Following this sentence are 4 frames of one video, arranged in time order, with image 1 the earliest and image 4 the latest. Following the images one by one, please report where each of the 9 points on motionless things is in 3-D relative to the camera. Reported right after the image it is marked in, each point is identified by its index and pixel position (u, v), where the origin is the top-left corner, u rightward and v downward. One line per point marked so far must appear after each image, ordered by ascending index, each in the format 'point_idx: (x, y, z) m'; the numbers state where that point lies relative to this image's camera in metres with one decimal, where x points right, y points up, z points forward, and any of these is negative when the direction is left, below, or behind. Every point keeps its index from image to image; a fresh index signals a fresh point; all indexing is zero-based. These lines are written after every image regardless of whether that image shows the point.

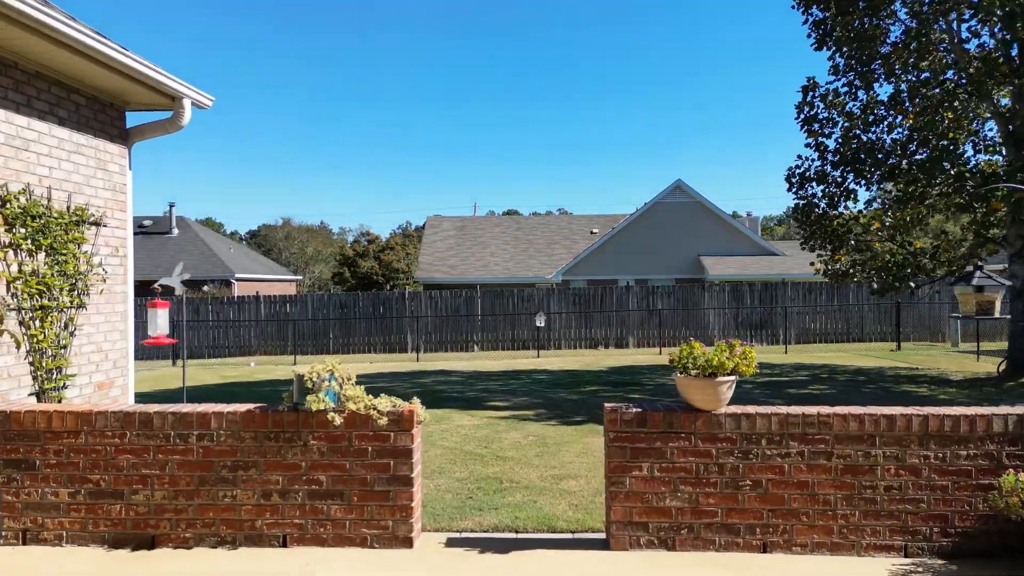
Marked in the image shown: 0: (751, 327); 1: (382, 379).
0: (+6.9, -1.1, +18.7) m
1: (-2.4, -1.7, +12.1) m
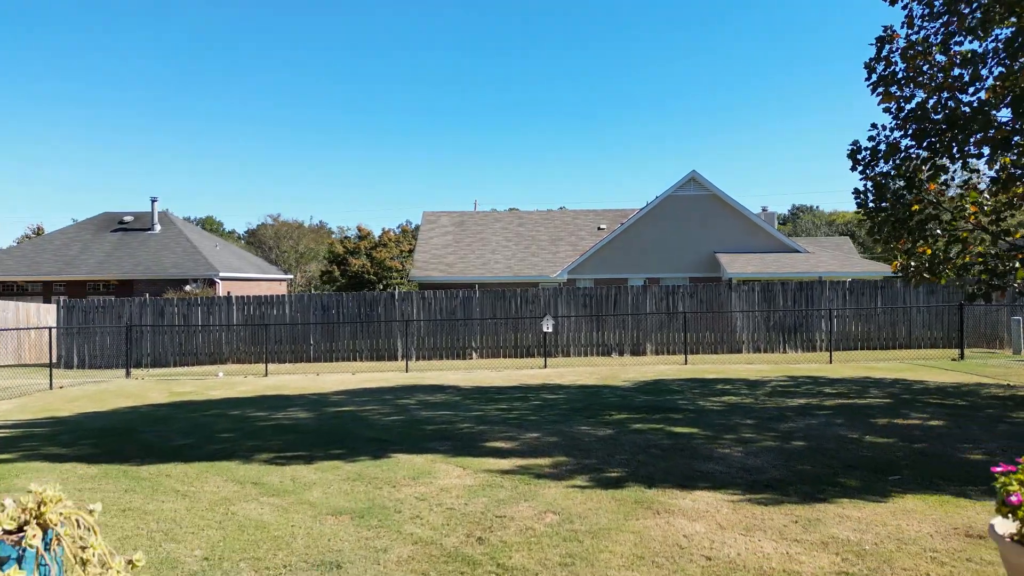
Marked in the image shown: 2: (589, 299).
0: (+6.9, -1.1, +16.6) m
1: (-2.3, -1.7, +10.0) m
2: (+2.0, -0.3, +16.9) m
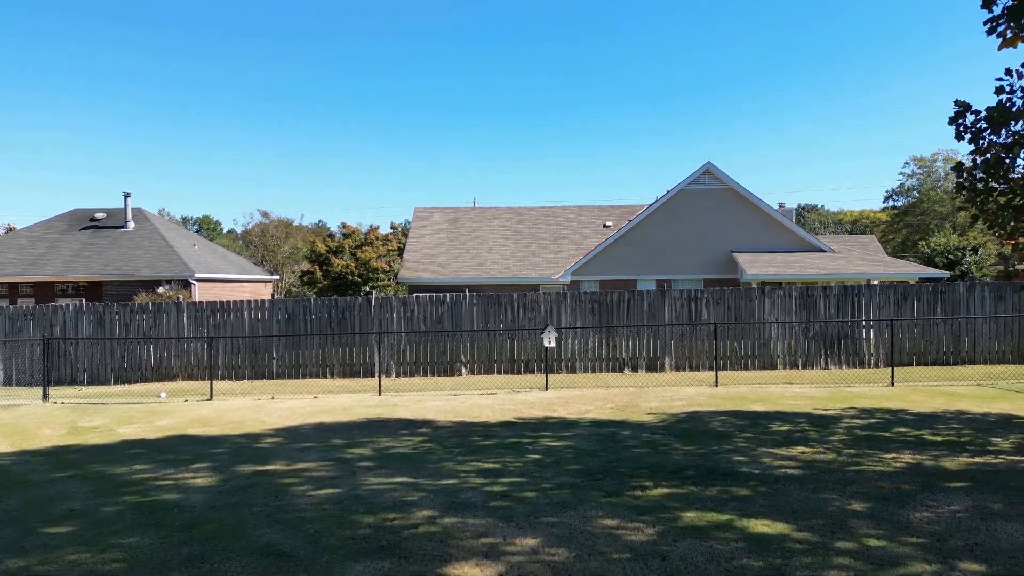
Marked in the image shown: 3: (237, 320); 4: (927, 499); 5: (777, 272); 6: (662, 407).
0: (+6.8, -1.2, +14.1) m
1: (-2.5, -1.8, +7.6) m
2: (+1.9, -0.4, +14.5) m
3: (-6.2, -0.7, +14.8) m
4: (+3.1, -1.6, +4.9) m
5: (+8.2, +0.5, +20.0) m
6: (+2.2, -1.8, +9.6) m
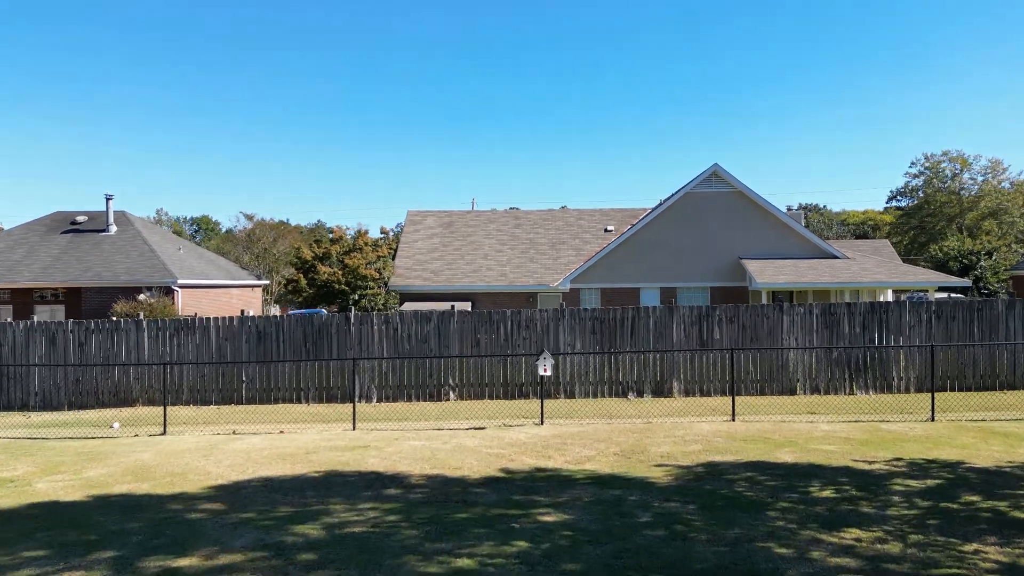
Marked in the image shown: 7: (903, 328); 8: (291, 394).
0: (+6.7, -1.6, +12.8) m
1: (-2.6, -2.1, +6.3) m
2: (+1.8, -0.7, +13.1) m
3: (-6.4, -1.1, +13.5) m
4: (+3.0, -1.9, +3.6) m
5: (+8.0, +0.2, +18.6) m
6: (+2.1, -2.1, +8.3) m
7: (+7.8, -0.8, +12.9) m
8: (-4.6, -2.2, +13.4) m
